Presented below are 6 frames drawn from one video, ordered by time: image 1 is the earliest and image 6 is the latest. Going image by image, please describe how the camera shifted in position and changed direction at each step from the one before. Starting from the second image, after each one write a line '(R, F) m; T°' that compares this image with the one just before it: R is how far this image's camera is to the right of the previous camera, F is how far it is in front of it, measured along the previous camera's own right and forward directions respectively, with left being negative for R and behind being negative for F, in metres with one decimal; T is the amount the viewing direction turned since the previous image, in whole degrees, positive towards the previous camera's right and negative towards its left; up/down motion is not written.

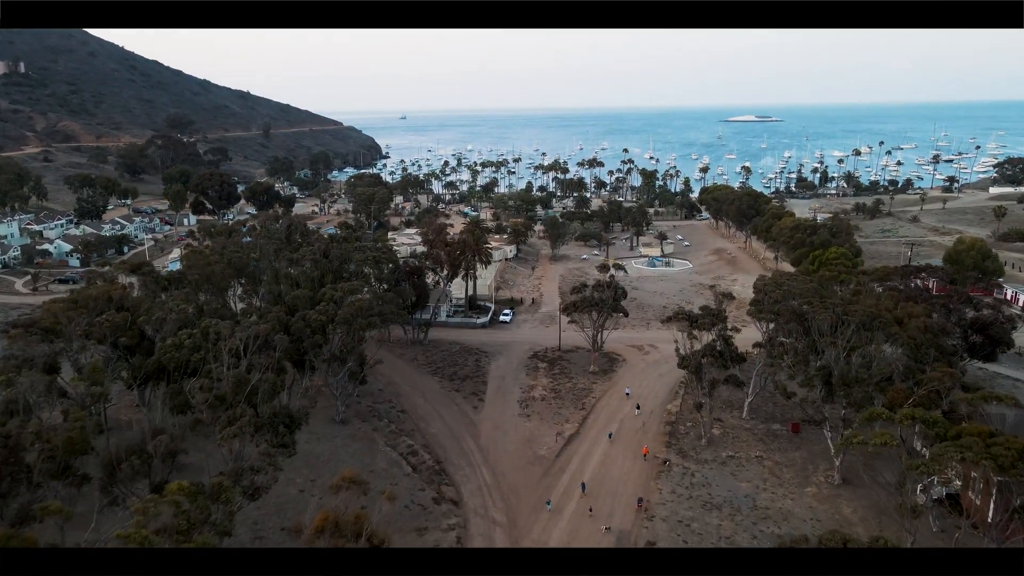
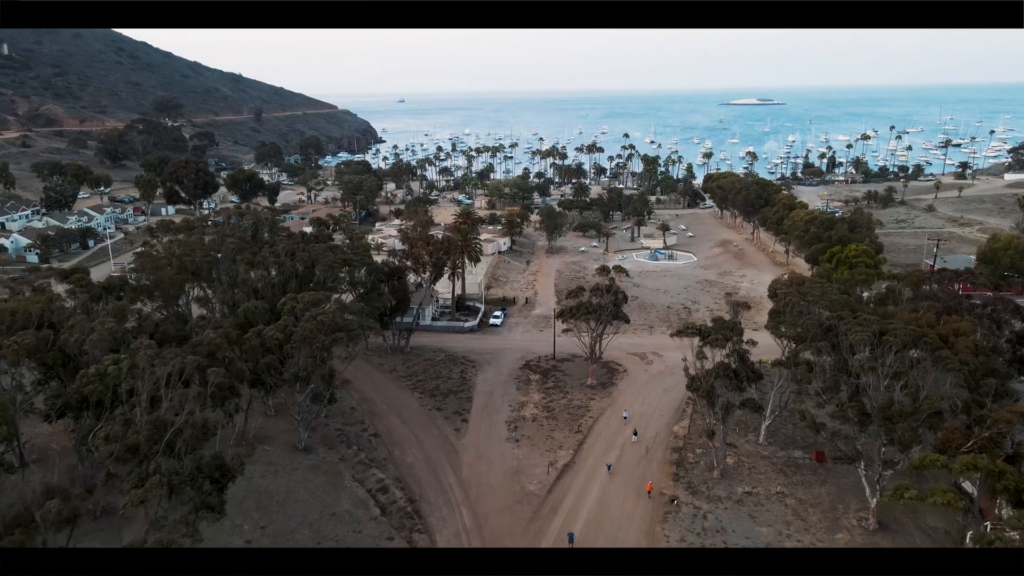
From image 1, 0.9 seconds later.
(+0.3, +2.1) m; 0°
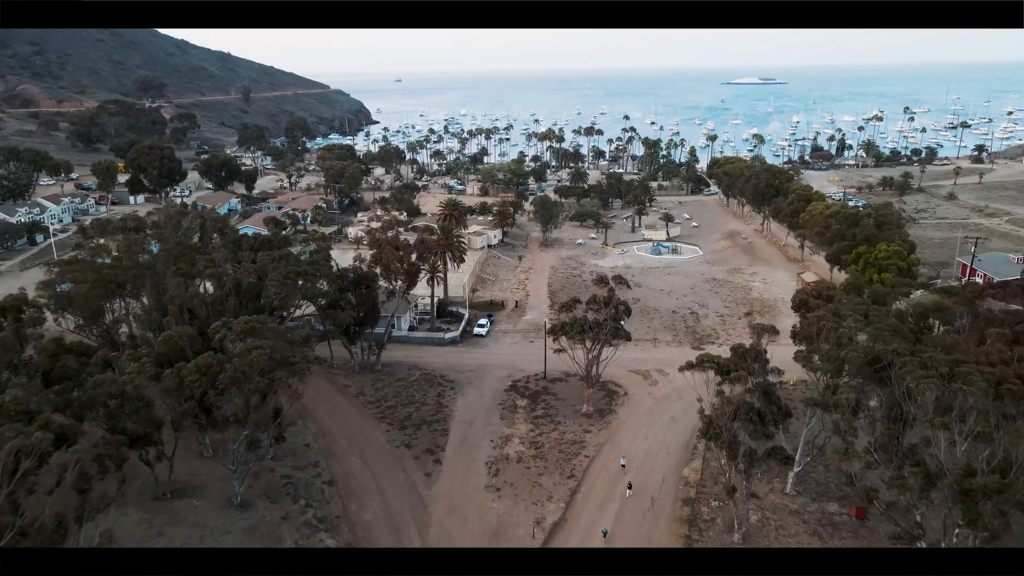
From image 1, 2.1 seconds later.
(+0.4, +2.7) m; 0°
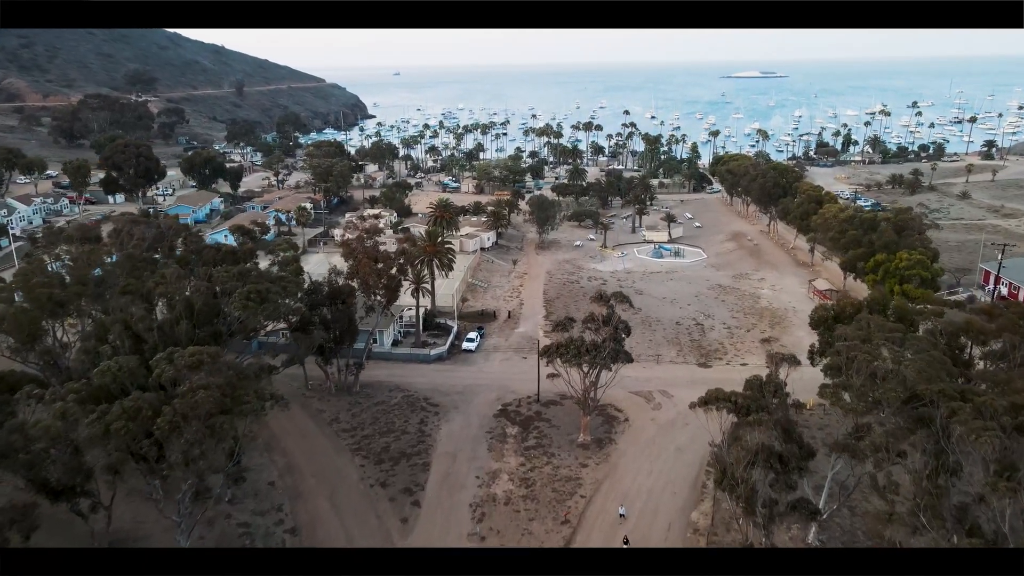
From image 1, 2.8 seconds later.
(+0.2, +1.6) m; 0°
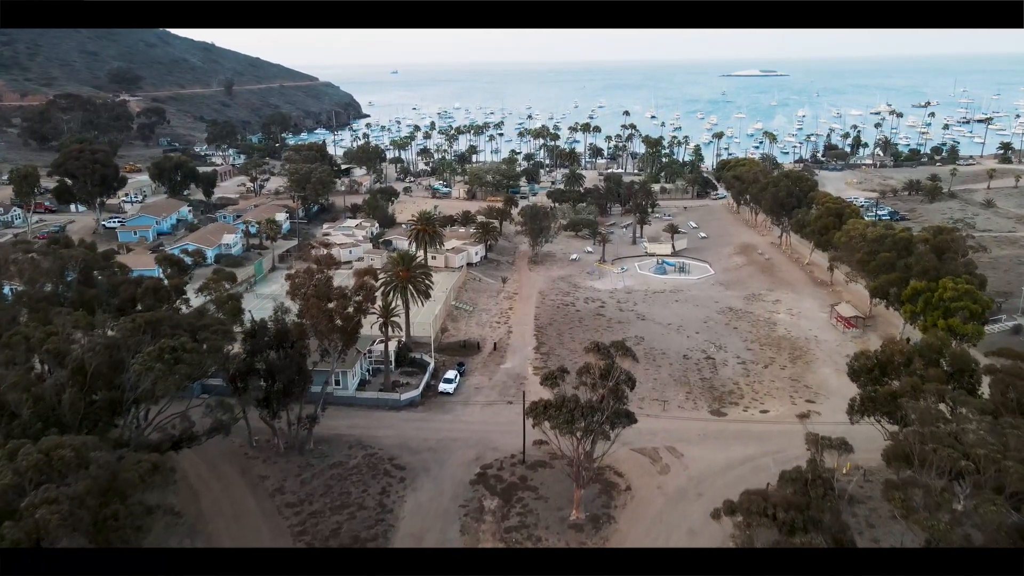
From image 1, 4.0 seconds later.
(+0.4, +2.6) m; 0°
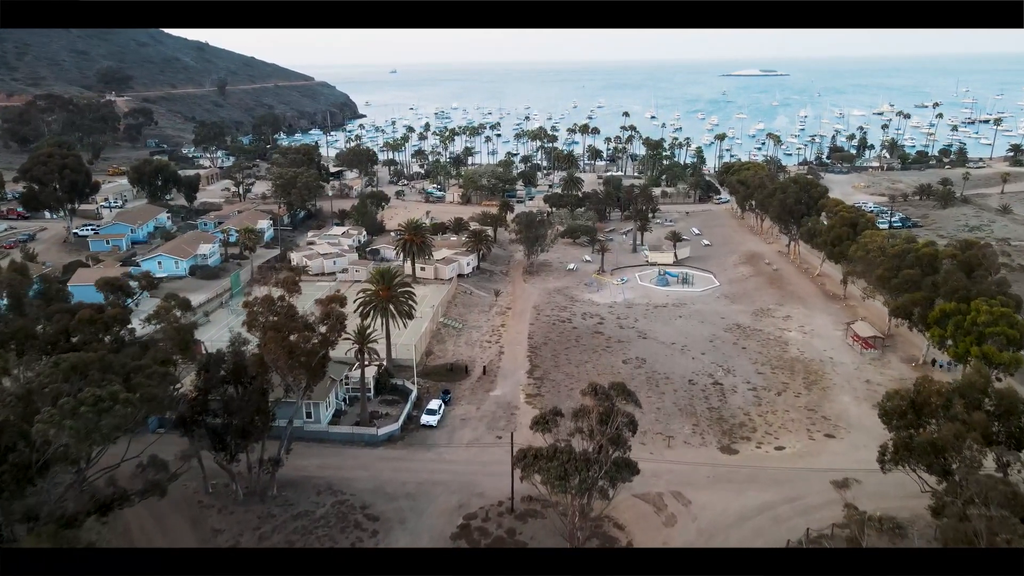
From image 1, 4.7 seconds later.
(+0.2, +1.6) m; 0°
